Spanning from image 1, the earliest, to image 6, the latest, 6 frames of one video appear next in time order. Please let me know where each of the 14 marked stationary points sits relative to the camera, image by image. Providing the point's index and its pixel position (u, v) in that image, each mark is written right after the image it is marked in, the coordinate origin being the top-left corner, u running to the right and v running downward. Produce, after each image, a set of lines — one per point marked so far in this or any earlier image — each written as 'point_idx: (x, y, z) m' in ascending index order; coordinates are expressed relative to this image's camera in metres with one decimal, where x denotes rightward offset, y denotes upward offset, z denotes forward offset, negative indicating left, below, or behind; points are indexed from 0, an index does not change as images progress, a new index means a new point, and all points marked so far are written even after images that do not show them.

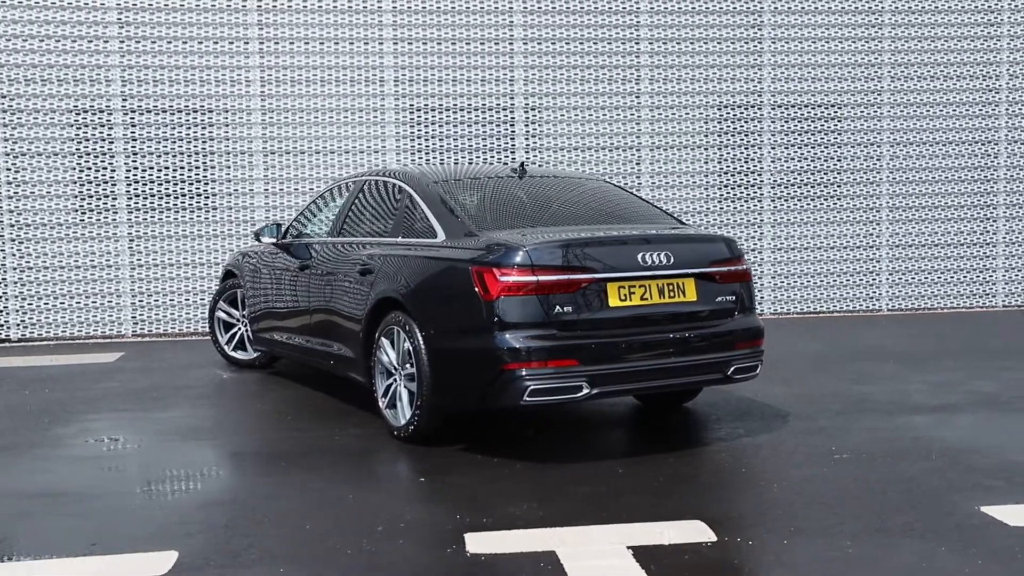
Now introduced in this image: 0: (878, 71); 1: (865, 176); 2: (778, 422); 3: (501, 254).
0: (+3.7, +2.2, +11.6) m
1: (+3.6, +1.1, +11.6) m
2: (+1.5, -0.8, +6.5) m
3: (0.0, +0.2, +5.7) m
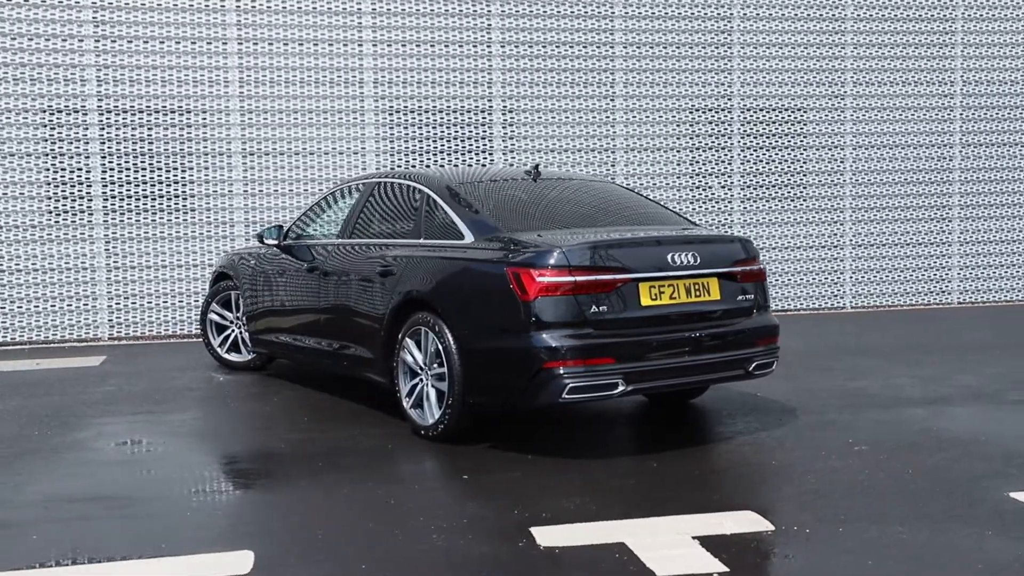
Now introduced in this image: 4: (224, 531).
0: (+3.4, +2.2, +12.0) m
1: (+3.3, +1.2, +12.0) m
2: (+1.6, -0.8, +6.7) m
3: (+0.1, +0.2, +5.8) m
4: (-1.2, -1.0, +4.7) m
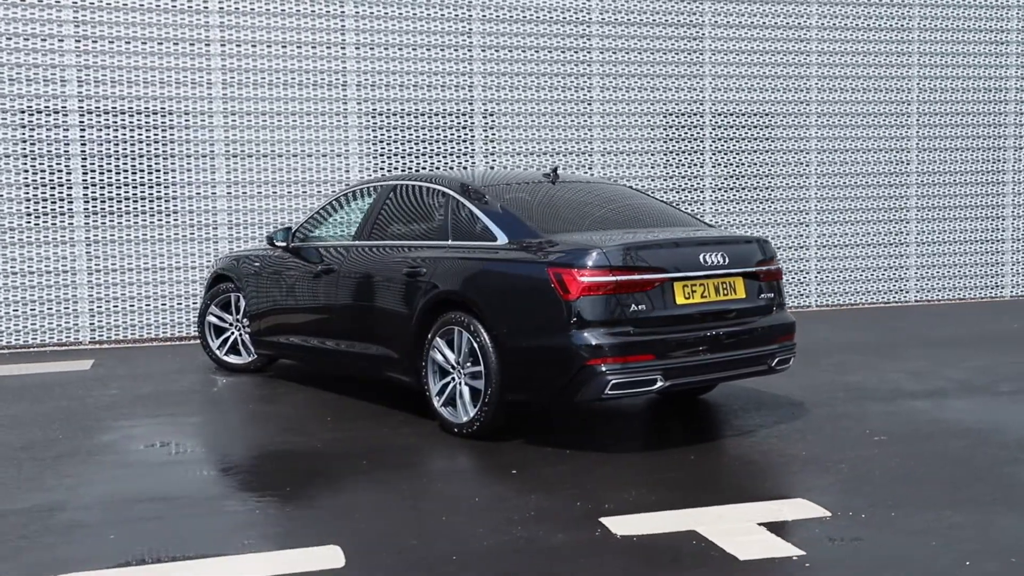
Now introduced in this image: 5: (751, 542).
0: (+3.2, +2.2, +12.4) m
1: (+3.1, +1.2, +12.4) m
2: (+1.8, -0.8, +7.0) m
3: (+0.3, +0.2, +6.0) m
4: (-0.9, -1.0, +4.8) m
5: (+0.9, -1.0, +4.5) m
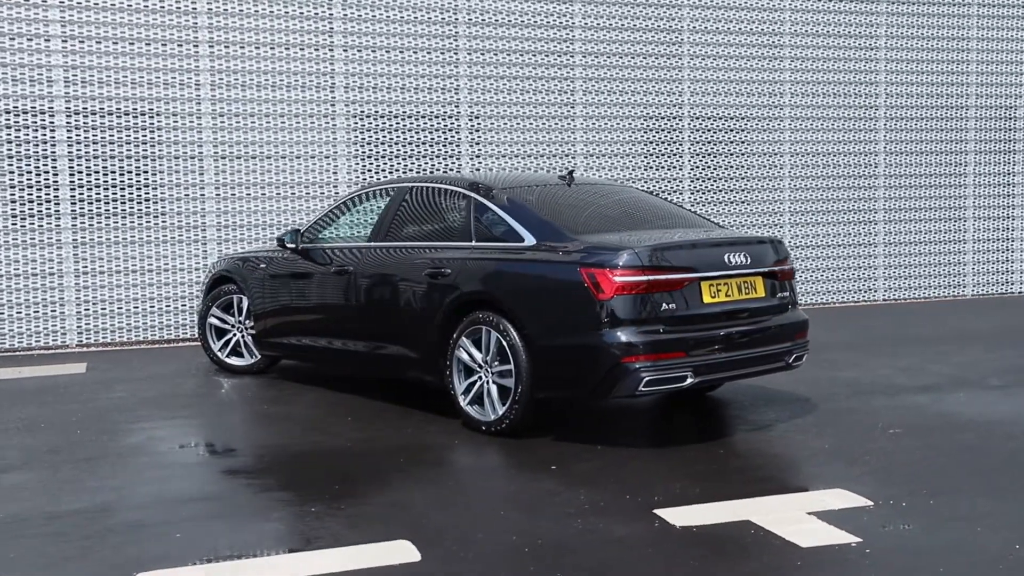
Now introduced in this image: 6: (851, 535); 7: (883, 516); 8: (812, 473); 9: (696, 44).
0: (+3.0, +2.2, +12.7) m
1: (+2.9, +1.2, +12.7) m
2: (+1.9, -0.7, +7.2) m
3: (+0.5, +0.2, +6.1) m
4: (-0.6, -1.0, +4.9) m
5: (+1.2, -1.0, +4.7) m
6: (+1.4, -1.0, +4.6) m
7: (+1.6, -1.0, +4.8) m
8: (+1.5, -0.9, +5.7) m
9: (+2.0, +2.6, +12.3) m
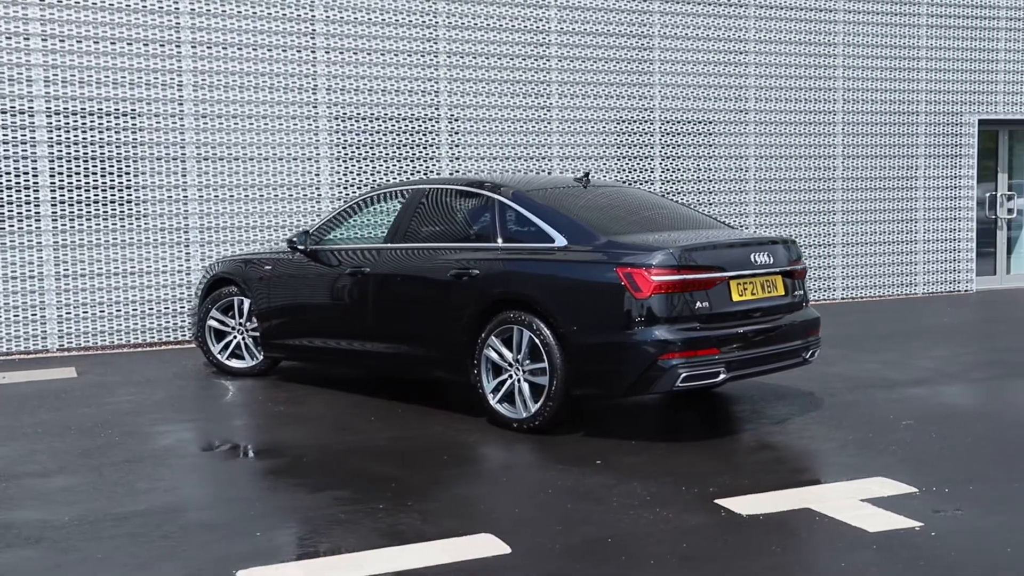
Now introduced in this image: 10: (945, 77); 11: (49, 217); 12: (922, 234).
0: (+2.6, +2.2, +13.1) m
1: (+2.5, +1.2, +13.0) m
2: (+2.0, -0.7, +7.5) m
3: (+0.7, +0.2, +6.3) m
4: (-0.3, -1.0, +5.0) m
5: (+1.5, -1.0, +4.9) m
6: (+1.7, -1.0, +4.8) m
7: (+1.9, -1.0, +5.1) m
8: (+1.7, -0.9, +6.0) m
9: (+1.7, +2.6, +12.6) m
10: (+5.4, +2.6, +14.3) m
11: (-4.0, +0.6, +10.0) m
12: (+5.1, +0.7, +14.2) m
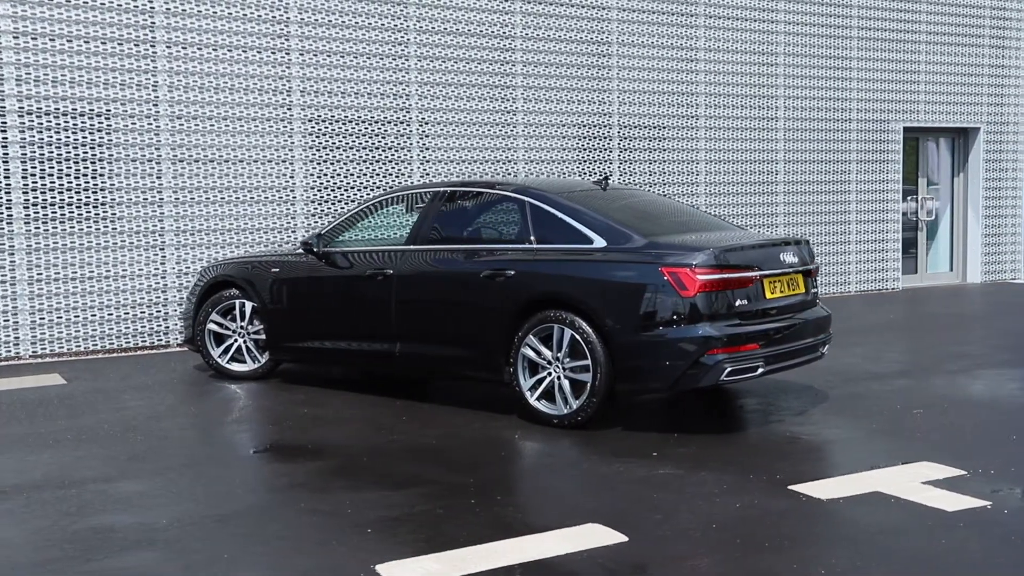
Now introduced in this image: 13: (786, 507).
0: (+2.1, +2.2, +13.5) m
1: (+2.1, +1.2, +13.4) m
2: (+2.1, -0.7, +7.9) m
3: (+1.0, +0.2, +6.5) m
4: (+0.1, -1.0, +5.1) m
5: (+1.9, -1.0, +5.2) m
6: (+2.1, -1.0, +5.2) m
7: (+2.3, -0.9, +5.5) m
8: (+2.0, -0.9, +6.3) m
9: (+1.2, +2.6, +12.9) m
10: (+4.8, +2.7, +15.1) m
11: (-4.1, +0.6, +9.7) m
12: (+4.5, +0.7, +14.9) m
13: (+1.2, -1.0, +5.1) m
